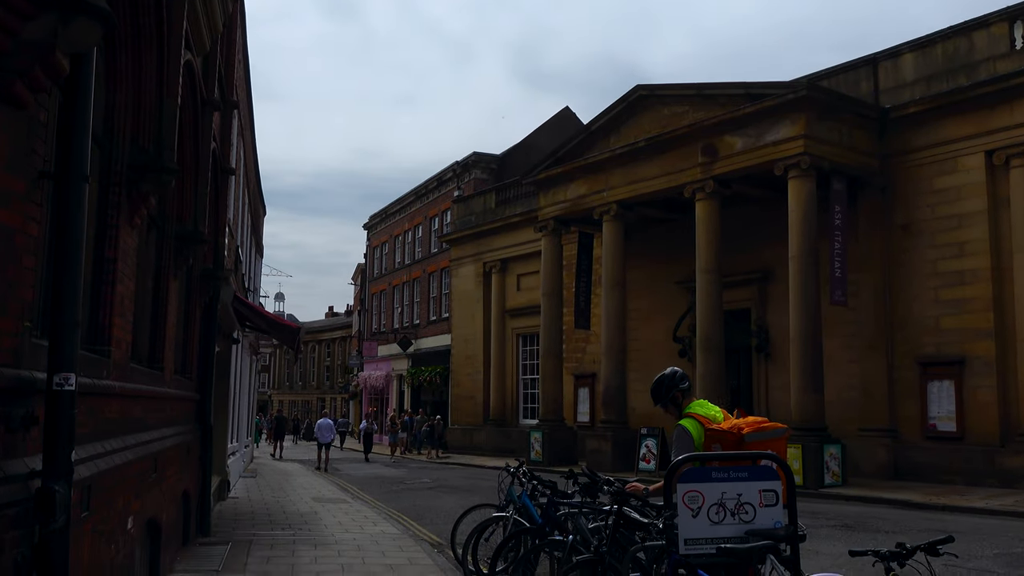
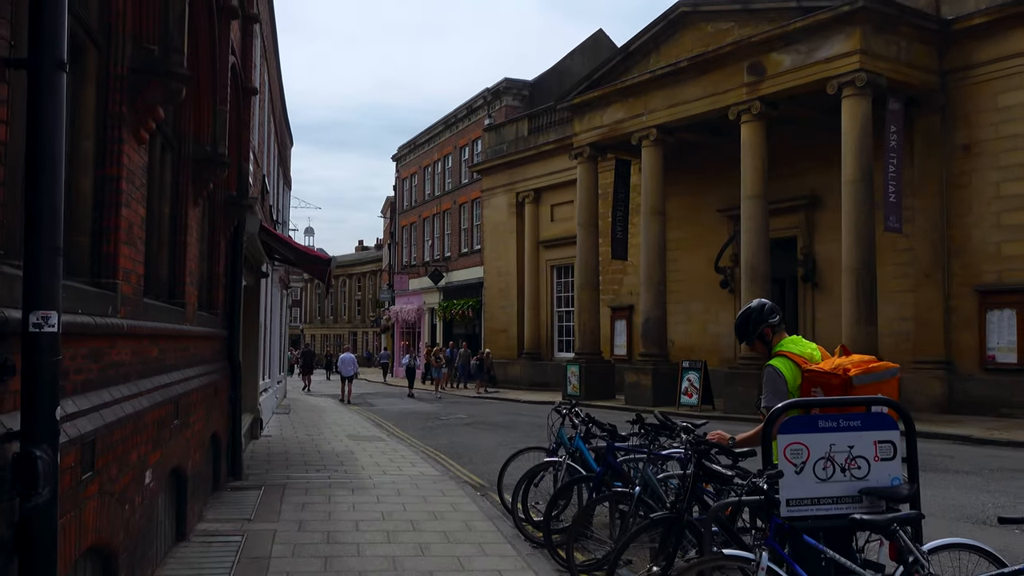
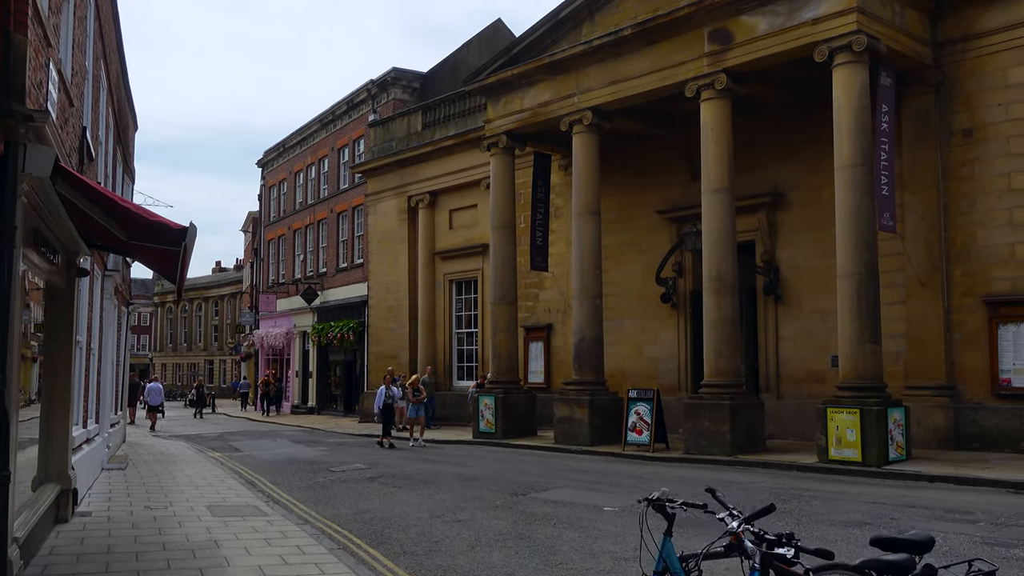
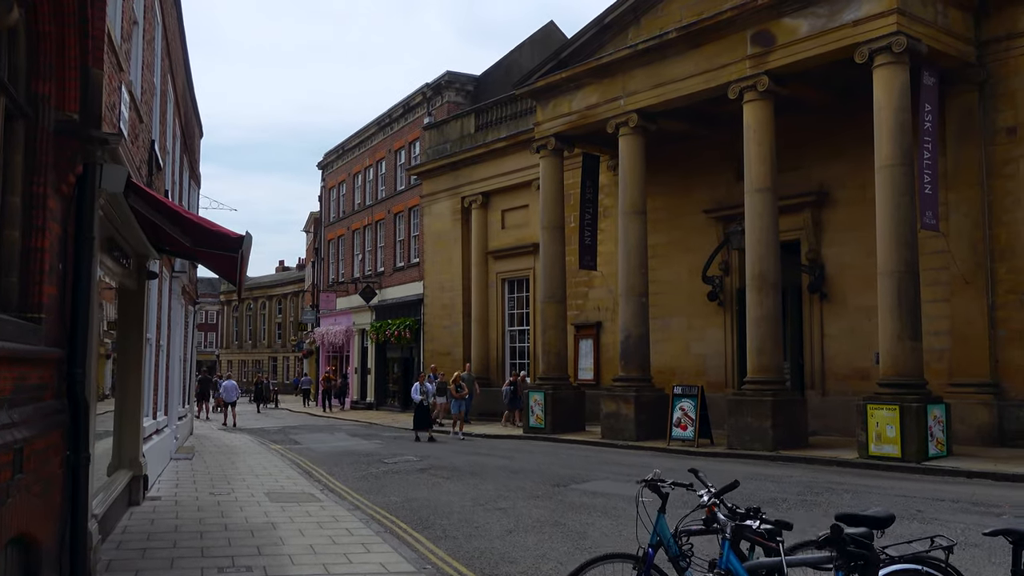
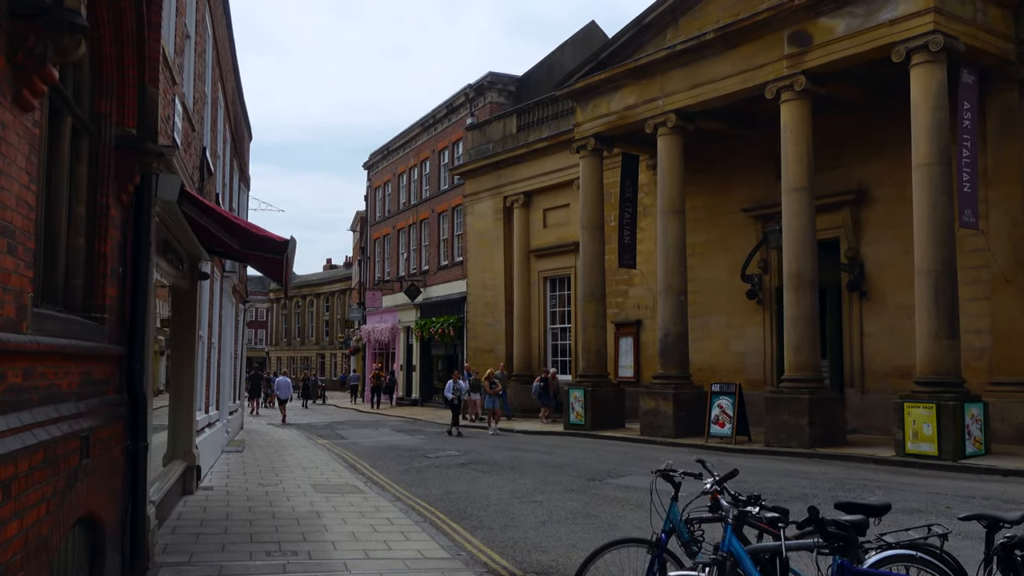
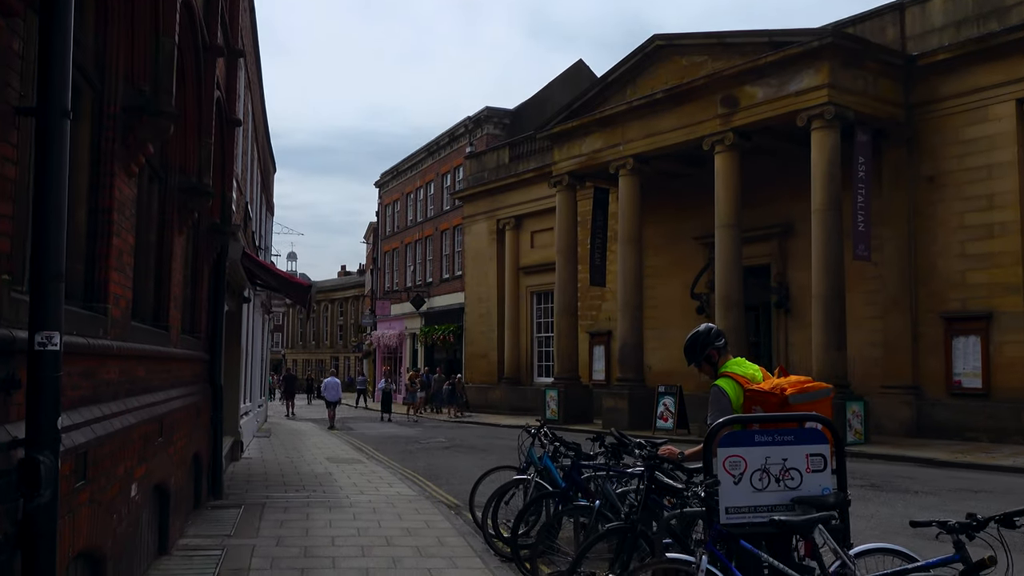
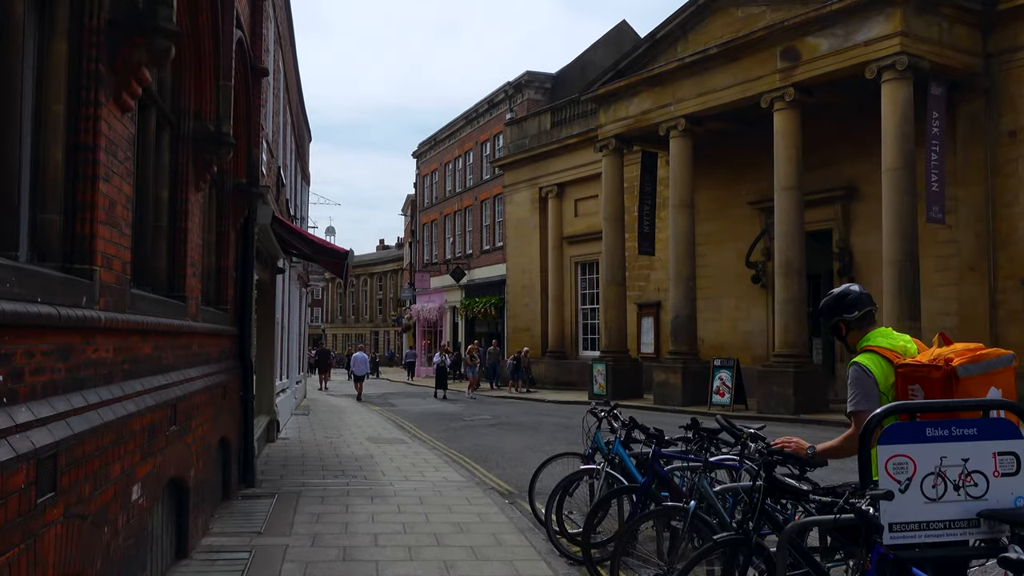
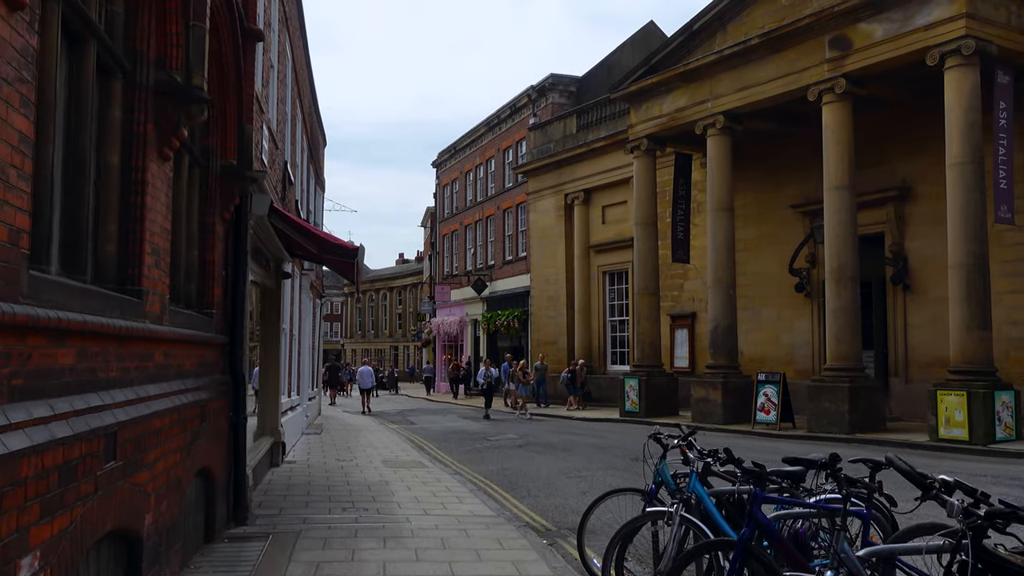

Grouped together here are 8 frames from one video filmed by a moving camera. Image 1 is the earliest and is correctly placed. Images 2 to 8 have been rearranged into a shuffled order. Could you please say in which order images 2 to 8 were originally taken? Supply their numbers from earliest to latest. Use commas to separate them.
6, 2, 7, 8, 5, 4, 3
